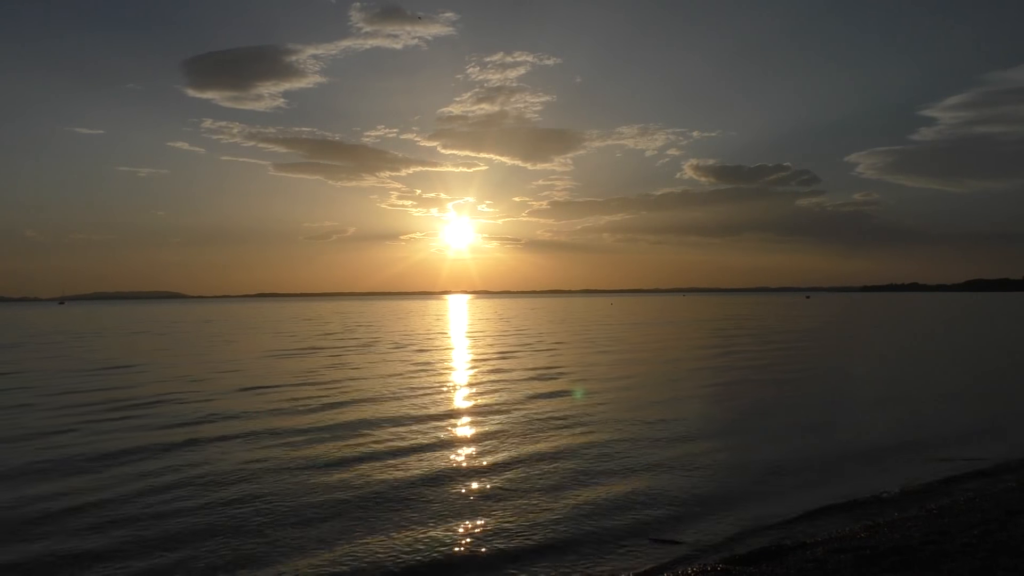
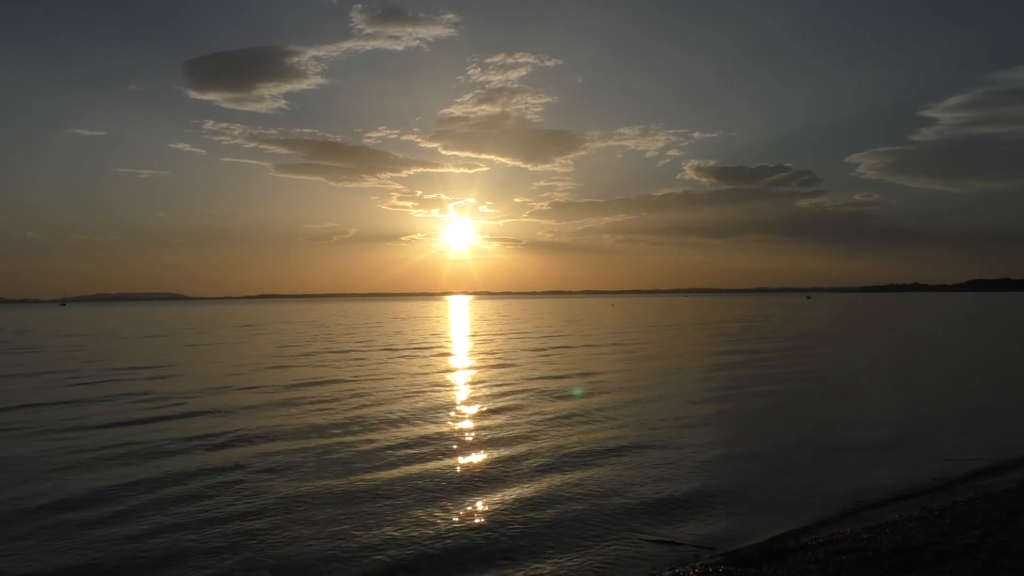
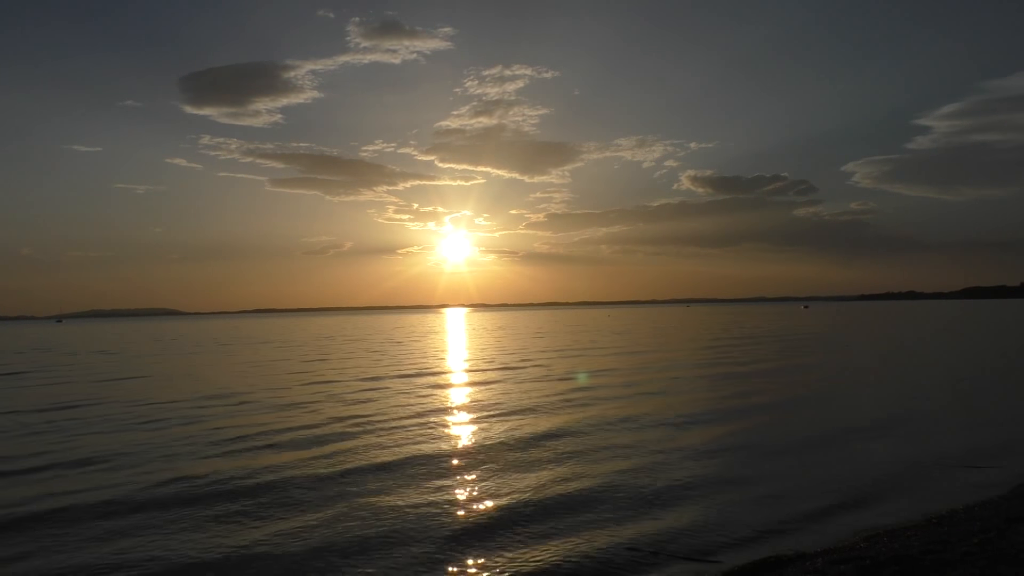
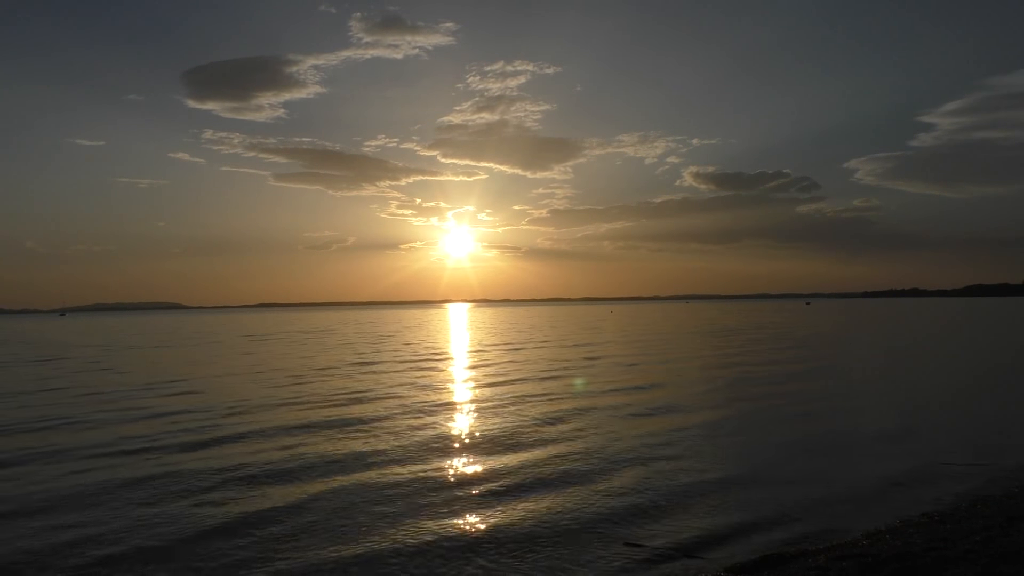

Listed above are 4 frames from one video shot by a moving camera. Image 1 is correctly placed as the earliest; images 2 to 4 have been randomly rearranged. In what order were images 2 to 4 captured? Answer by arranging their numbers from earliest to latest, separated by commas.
2, 4, 3
